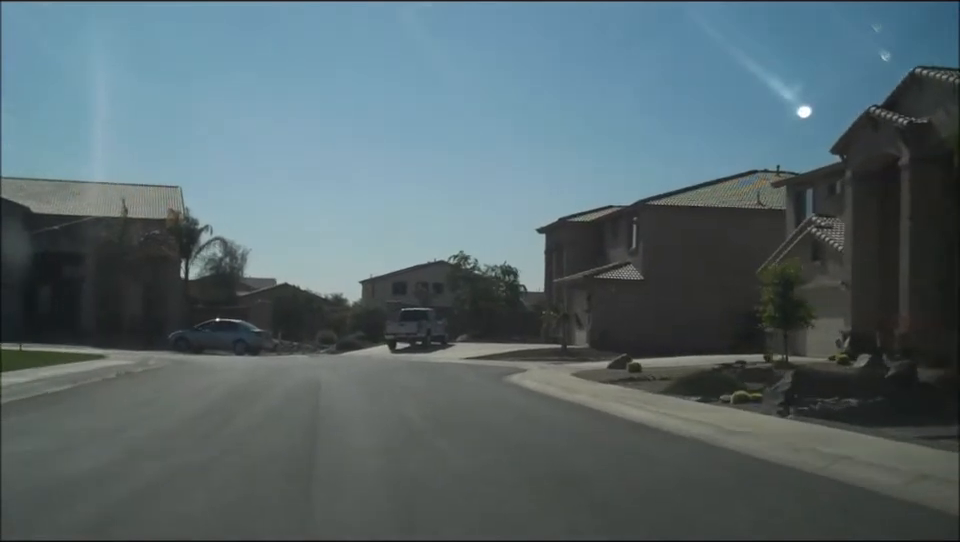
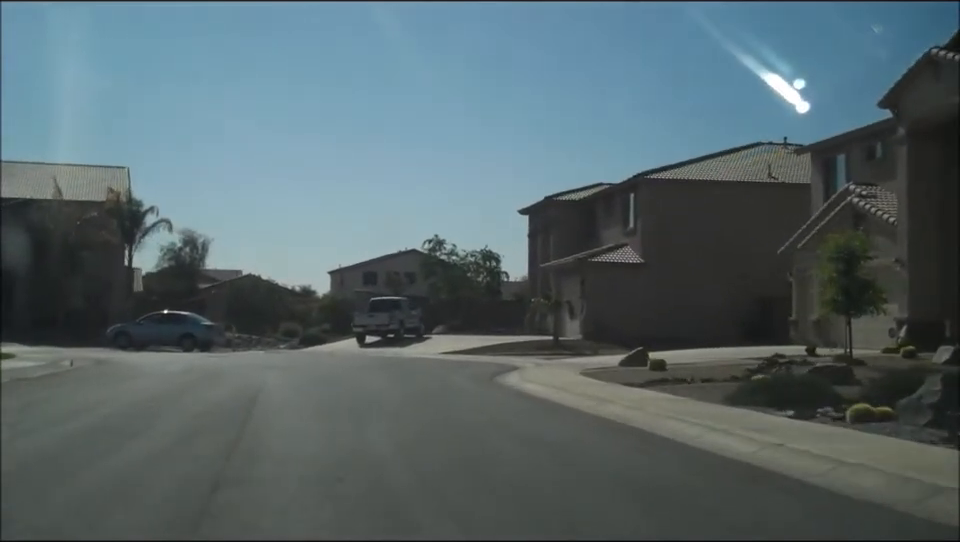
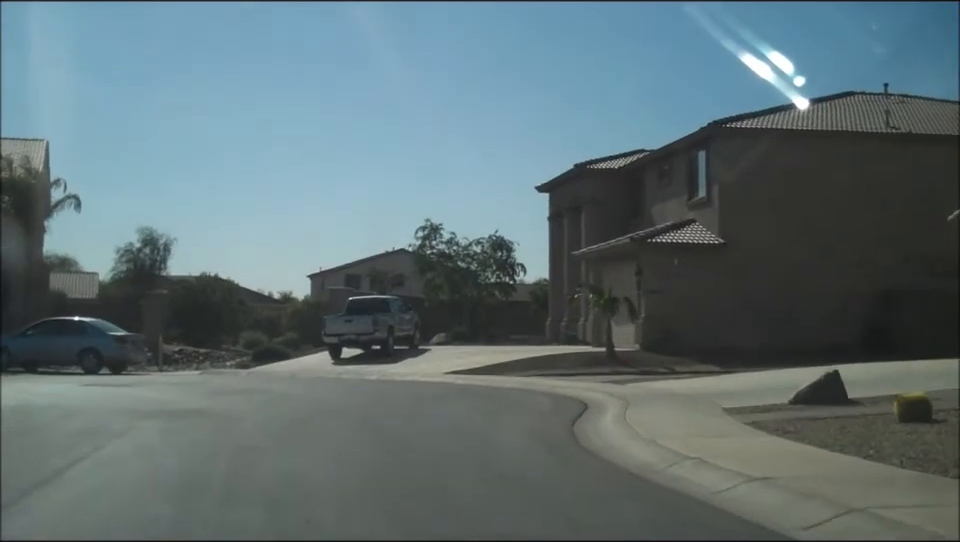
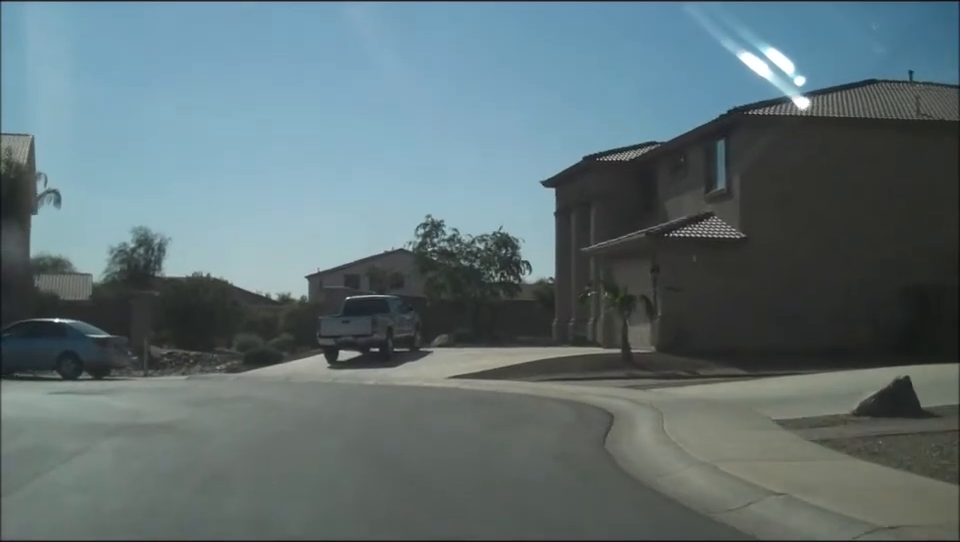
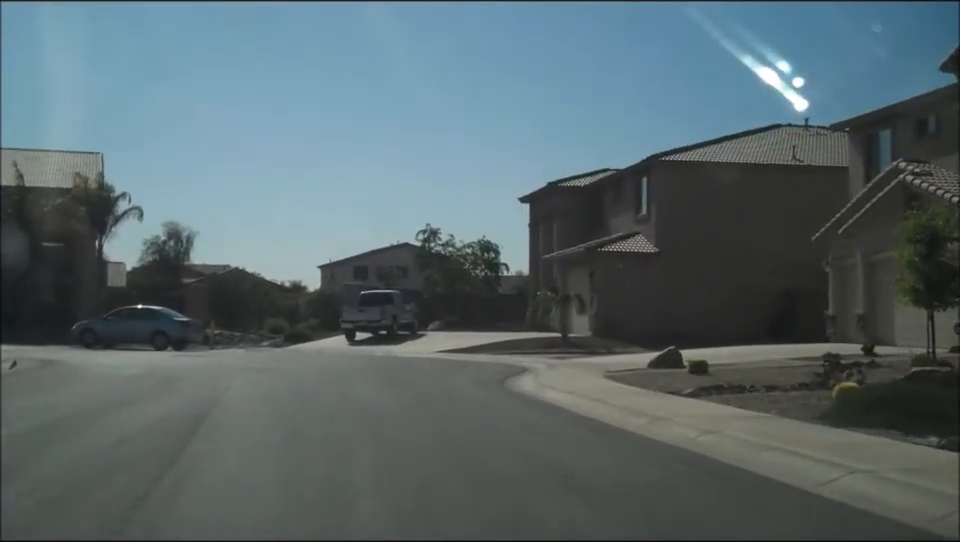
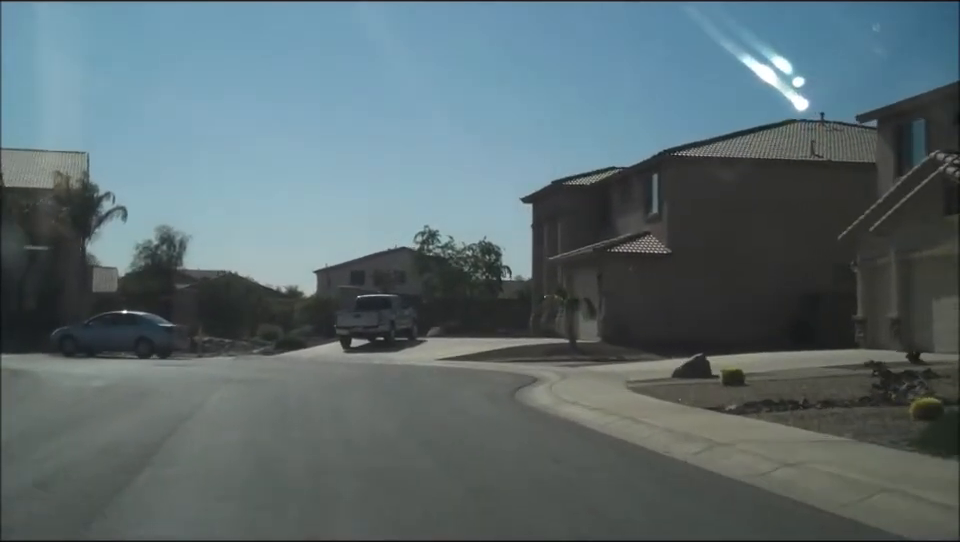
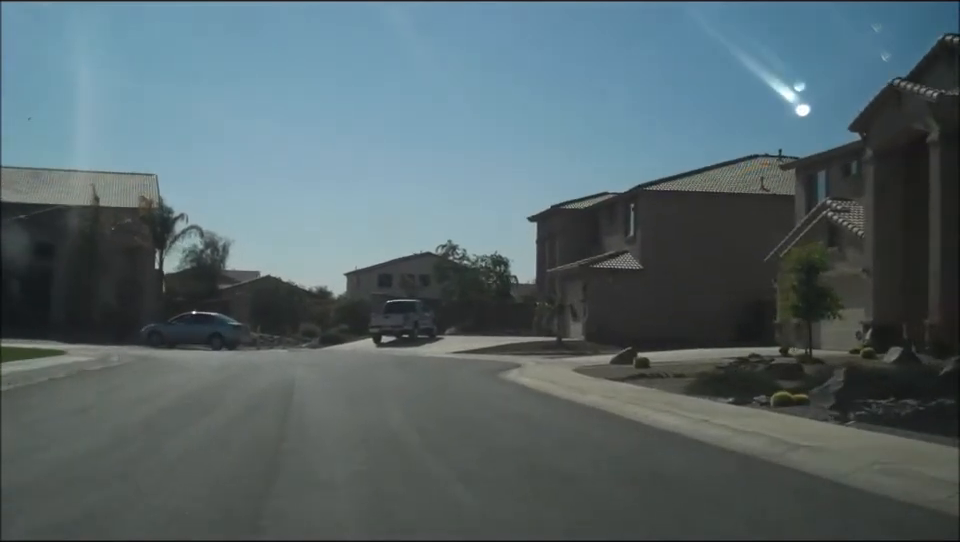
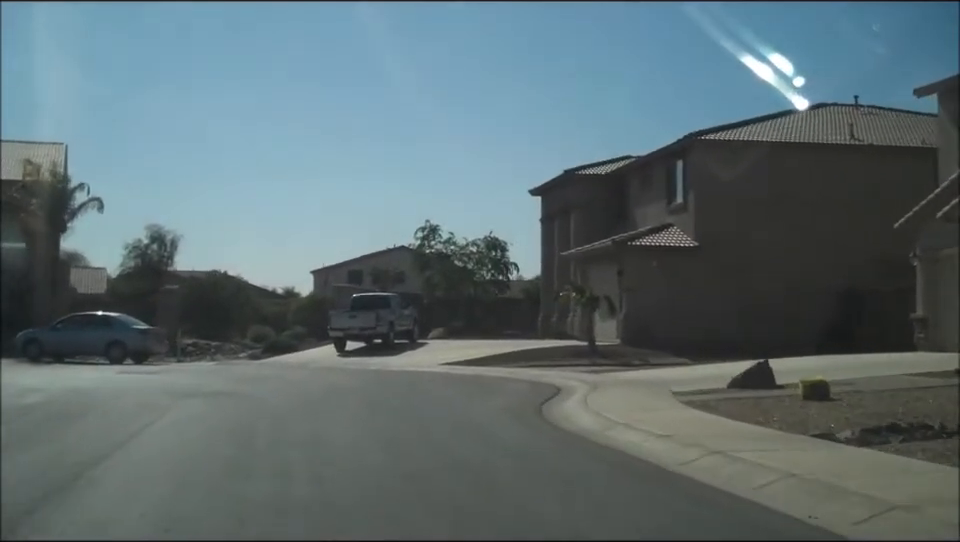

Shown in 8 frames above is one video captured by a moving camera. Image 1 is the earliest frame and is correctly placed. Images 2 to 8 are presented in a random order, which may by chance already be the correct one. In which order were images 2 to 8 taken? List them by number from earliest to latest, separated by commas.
7, 2, 5, 6, 8, 3, 4
